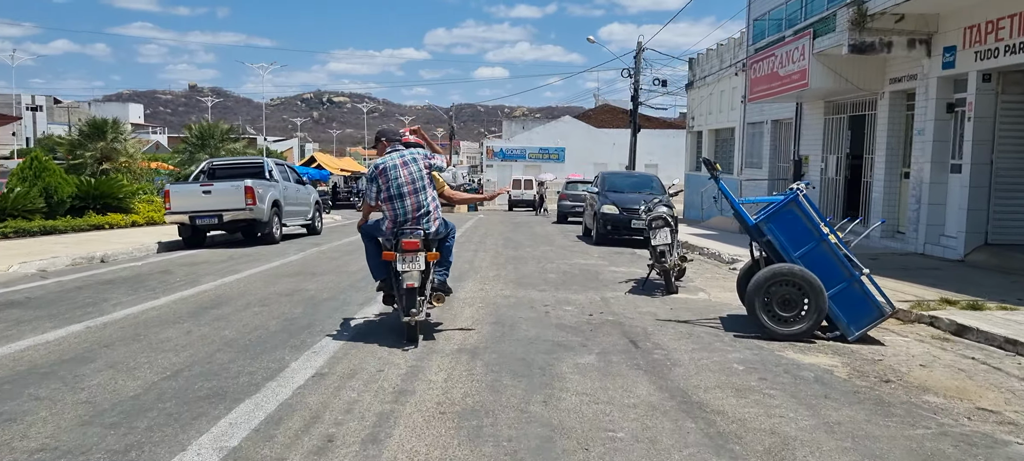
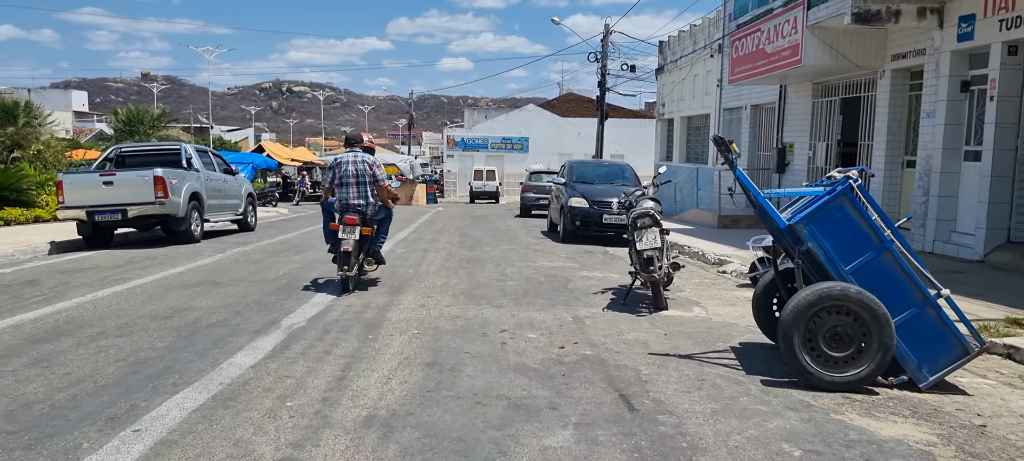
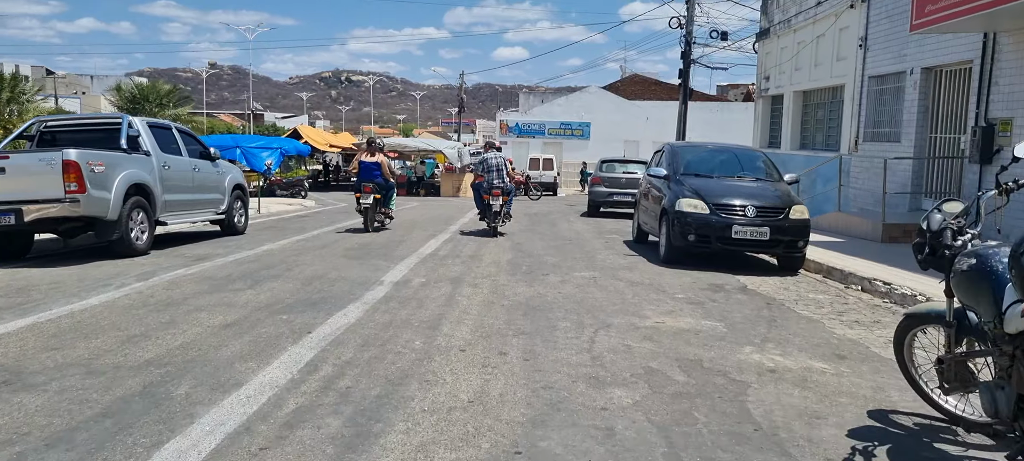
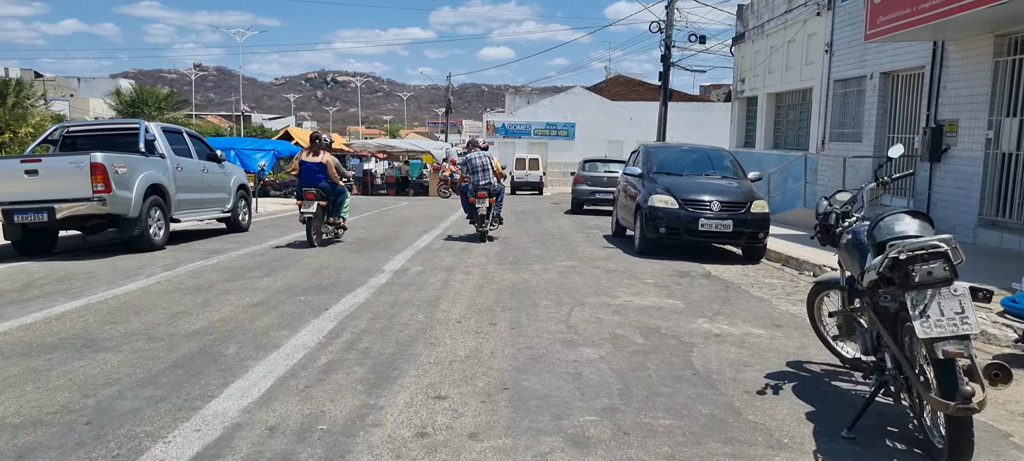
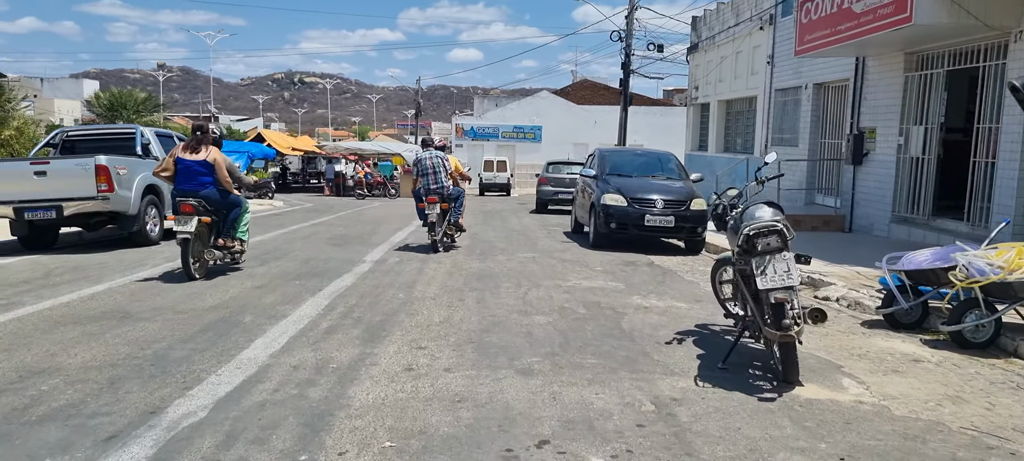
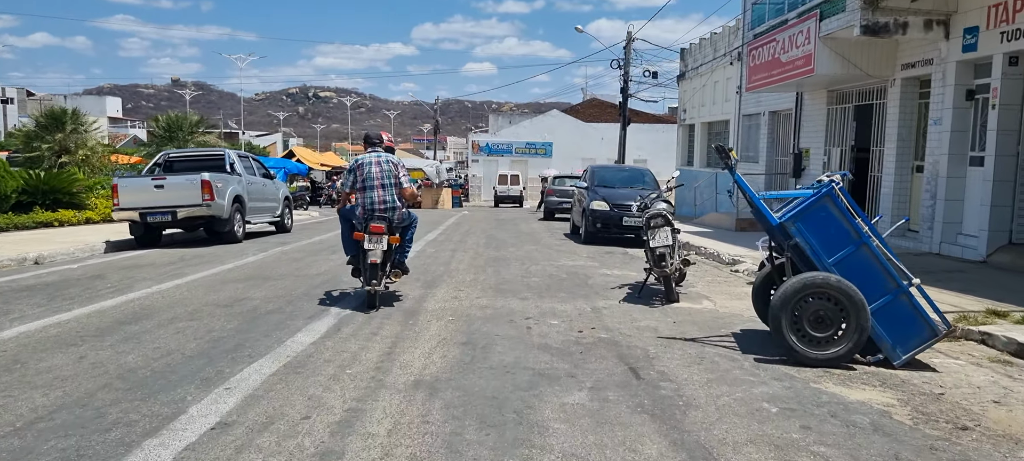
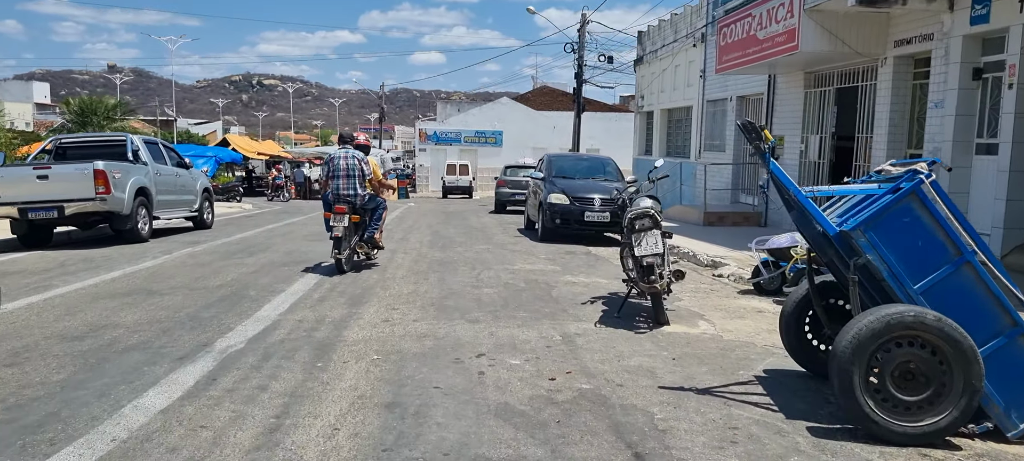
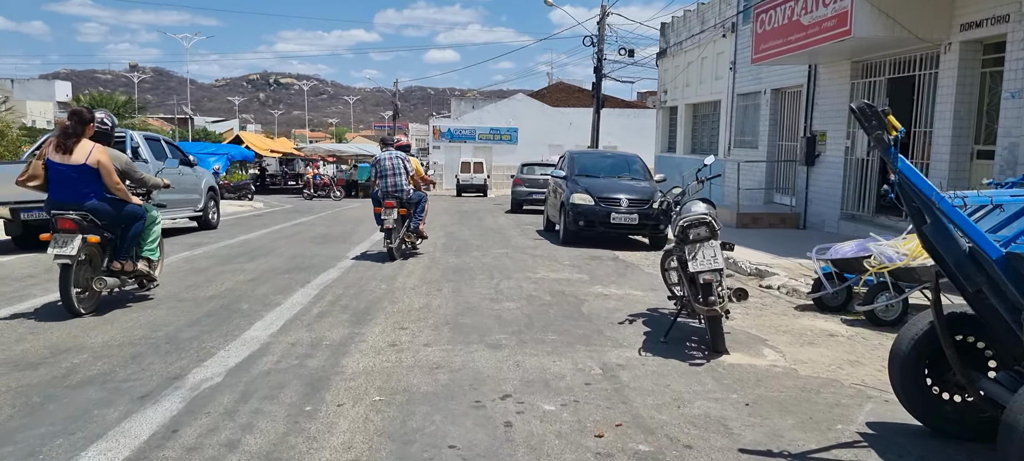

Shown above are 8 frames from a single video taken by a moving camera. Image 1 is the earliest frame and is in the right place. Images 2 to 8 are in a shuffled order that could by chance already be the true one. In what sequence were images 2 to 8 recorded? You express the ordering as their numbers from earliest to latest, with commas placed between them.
6, 2, 7, 8, 5, 4, 3
